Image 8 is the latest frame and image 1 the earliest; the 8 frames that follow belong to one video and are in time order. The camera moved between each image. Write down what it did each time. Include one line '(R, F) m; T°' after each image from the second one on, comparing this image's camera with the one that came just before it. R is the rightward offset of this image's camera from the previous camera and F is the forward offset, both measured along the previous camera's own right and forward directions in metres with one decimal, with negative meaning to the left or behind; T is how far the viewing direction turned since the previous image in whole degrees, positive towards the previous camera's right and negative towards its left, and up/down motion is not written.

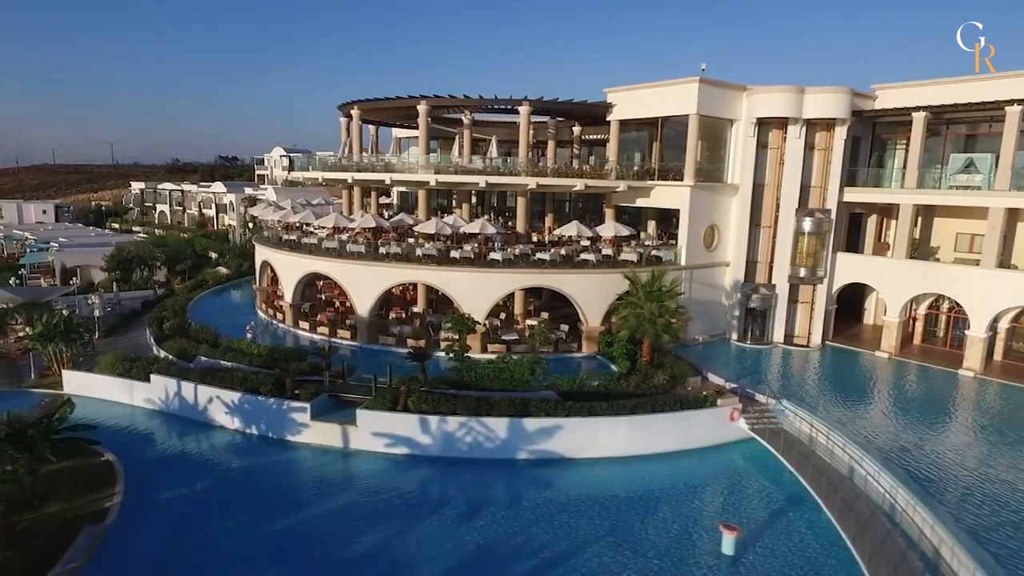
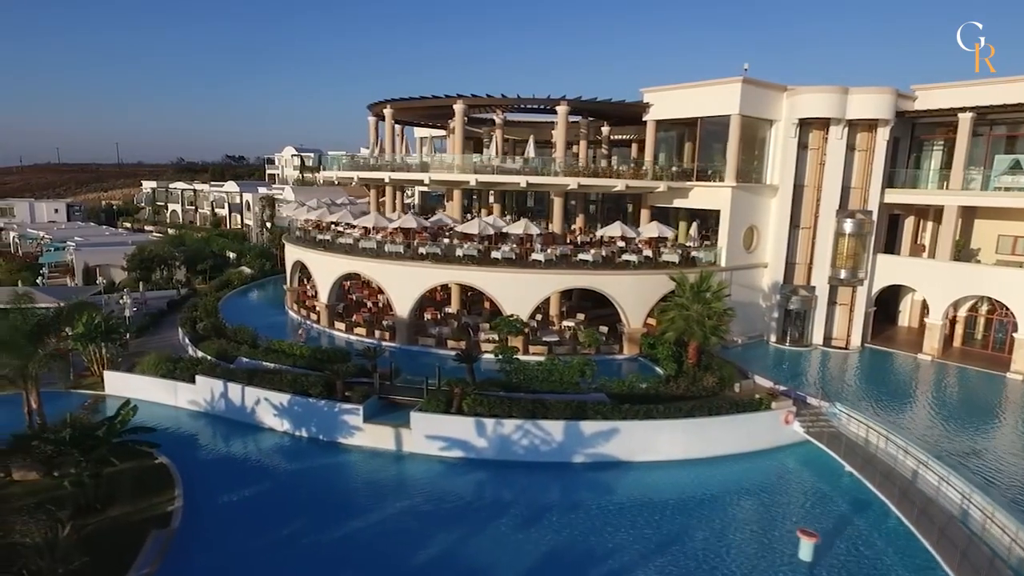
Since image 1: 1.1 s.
(-1.5, +0.2) m; 0°
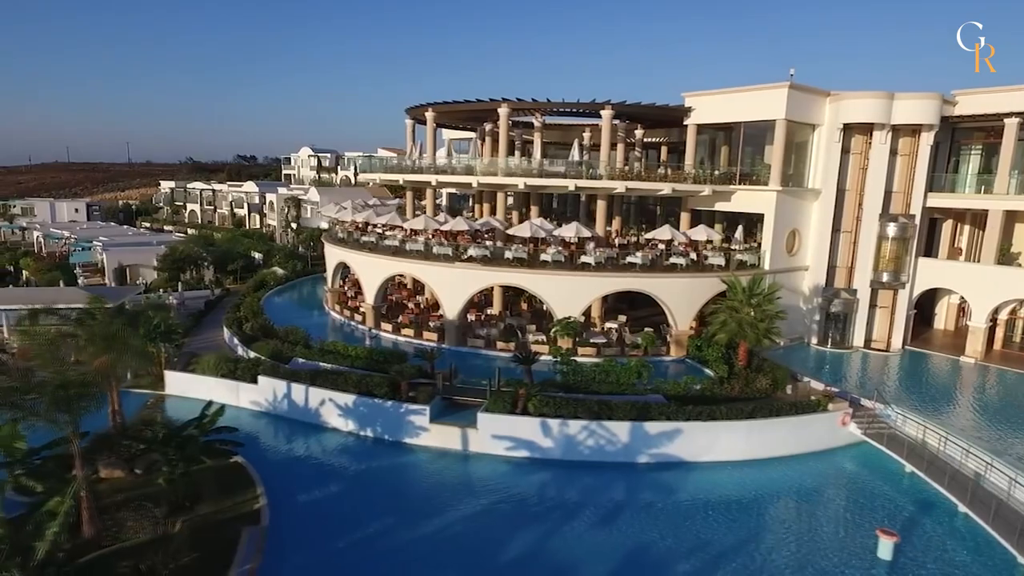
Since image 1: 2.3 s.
(-1.8, -0.3) m; 0°
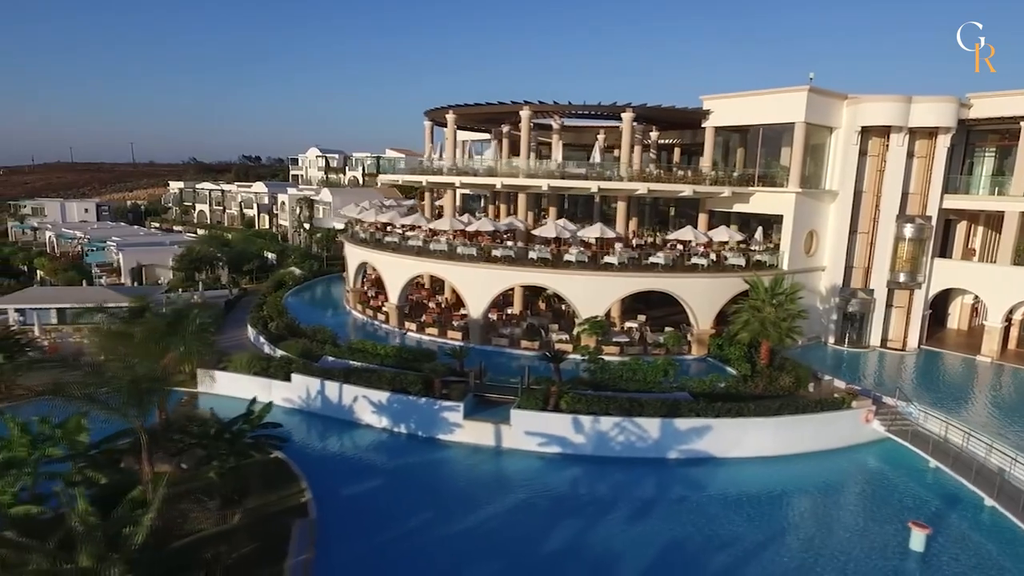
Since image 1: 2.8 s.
(-0.9, -0.4) m; 0°
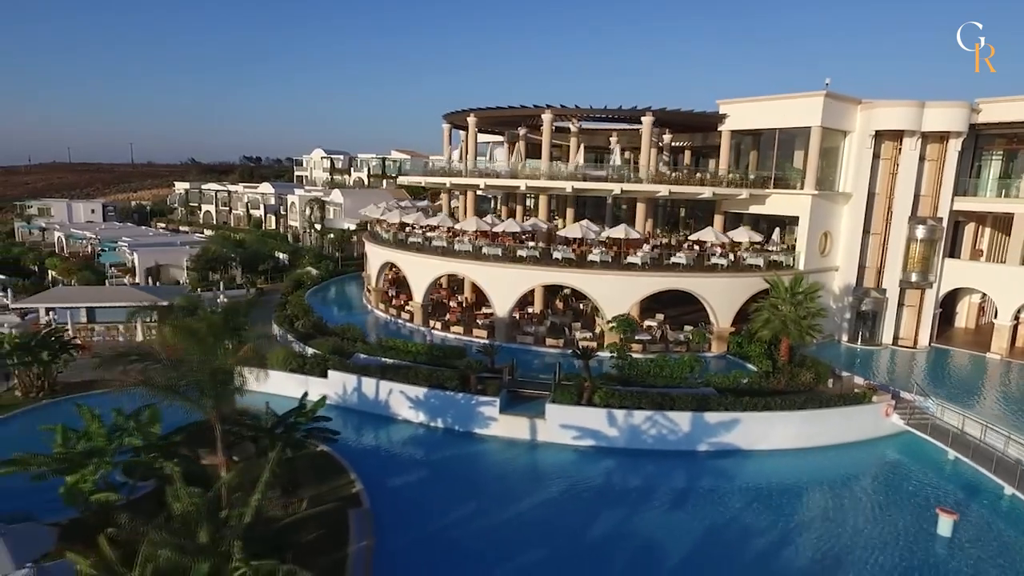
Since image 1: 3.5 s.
(-1.2, -0.6) m; +1°
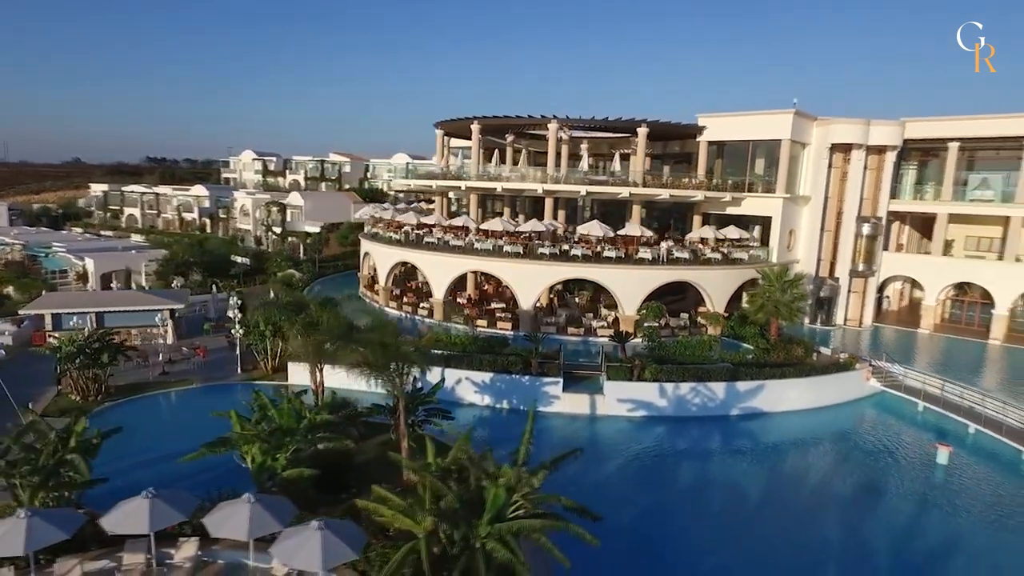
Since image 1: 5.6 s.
(-5.5, -1.9) m; +9°
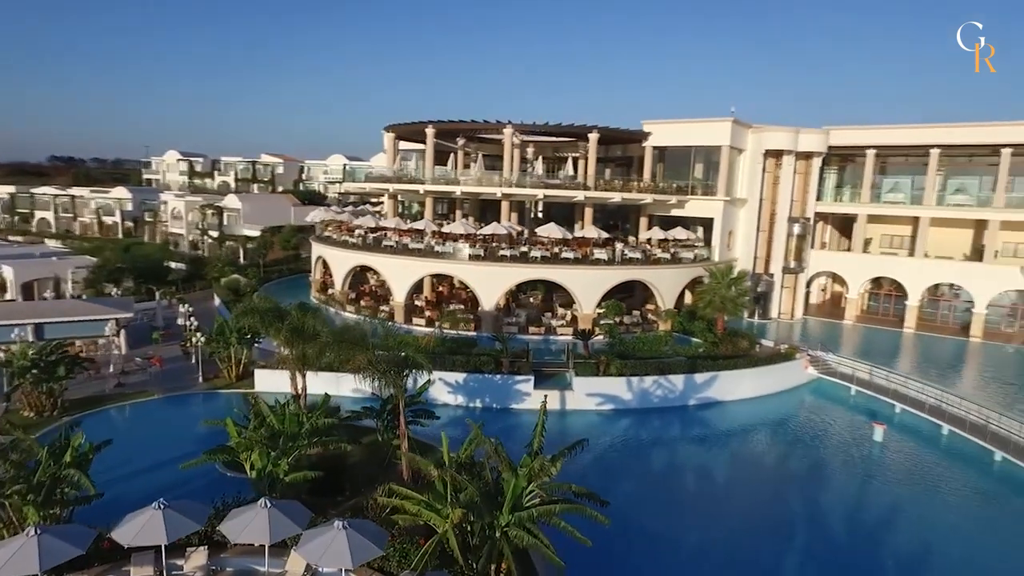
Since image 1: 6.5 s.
(-1.5, -0.6) m; +7°
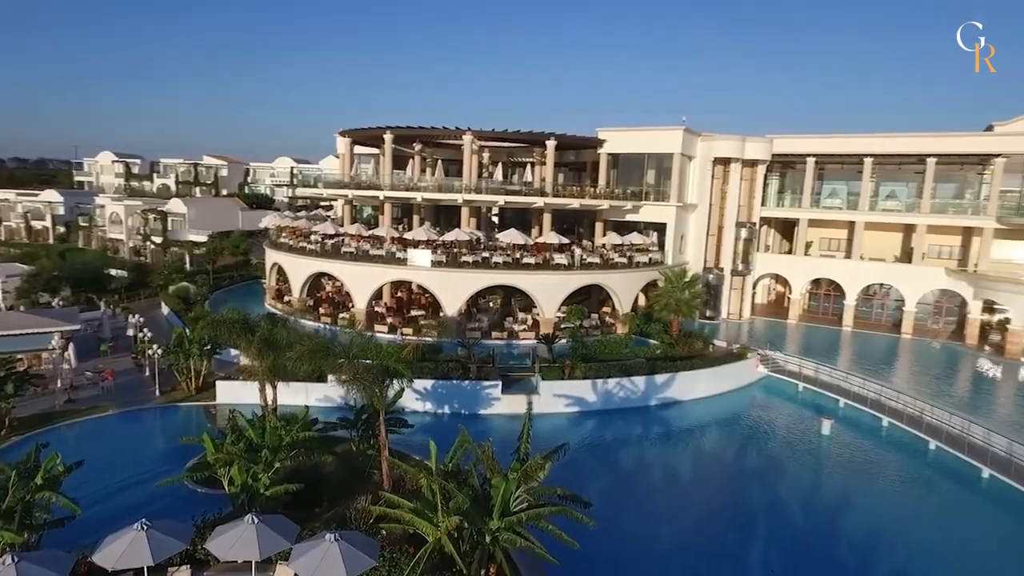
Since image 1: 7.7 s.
(-0.8, -0.3) m; +5°
